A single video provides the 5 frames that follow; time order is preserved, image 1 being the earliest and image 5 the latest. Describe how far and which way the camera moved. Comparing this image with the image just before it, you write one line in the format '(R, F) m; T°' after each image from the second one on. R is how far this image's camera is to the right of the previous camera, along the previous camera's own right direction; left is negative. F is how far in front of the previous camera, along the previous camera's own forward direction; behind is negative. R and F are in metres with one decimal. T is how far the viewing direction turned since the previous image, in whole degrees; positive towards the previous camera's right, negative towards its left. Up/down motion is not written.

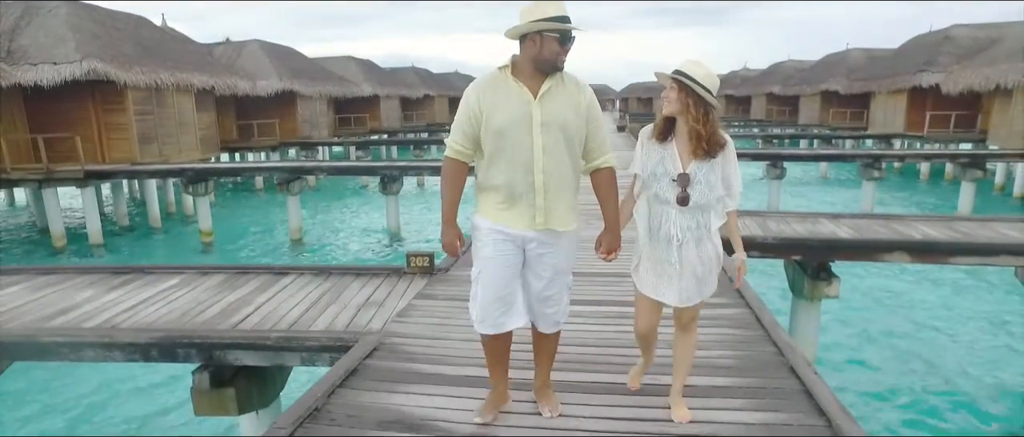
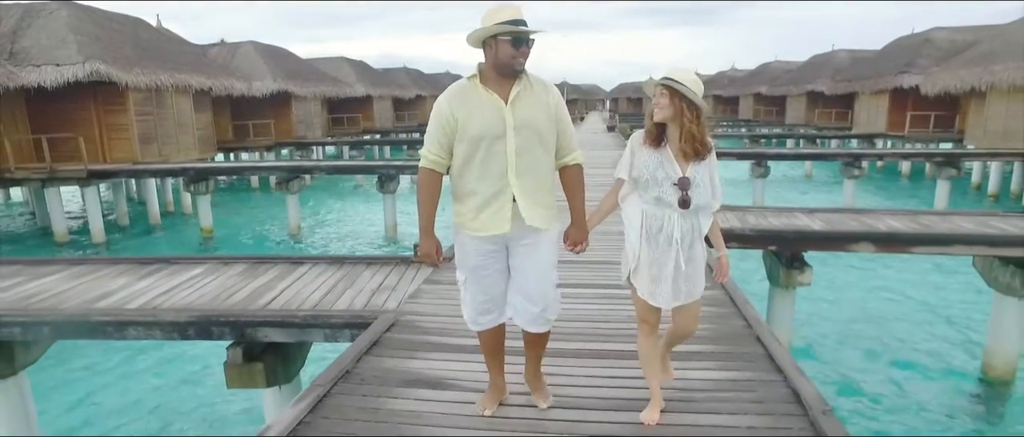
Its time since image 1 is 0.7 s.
(-0.1, -0.4) m; +1°
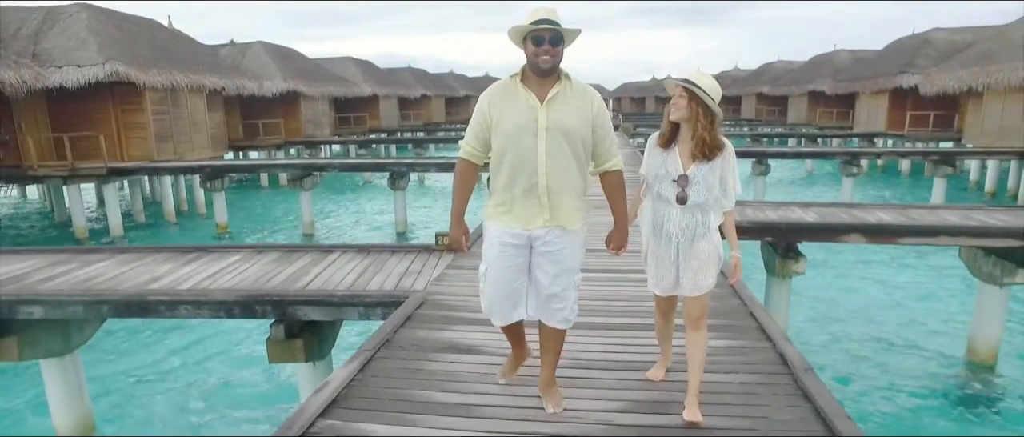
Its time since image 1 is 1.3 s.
(-0.1, -0.4) m; 0°
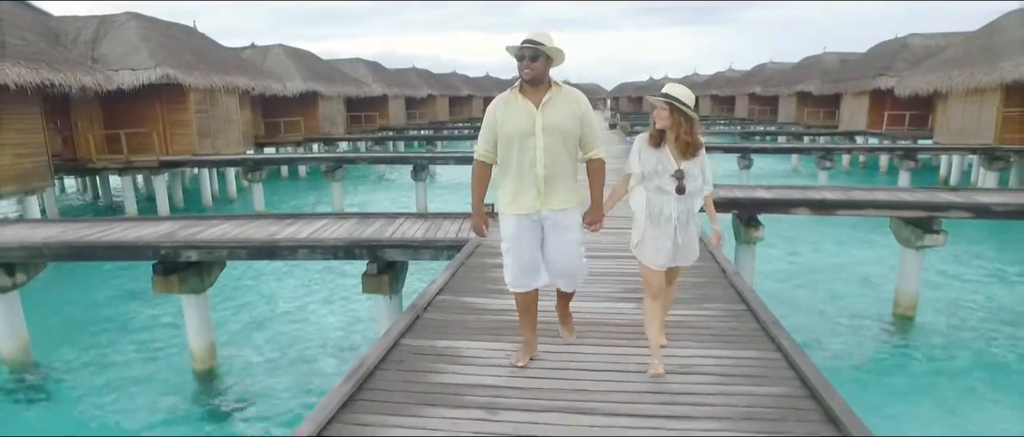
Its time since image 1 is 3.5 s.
(-0.3, -1.6) m; 0°
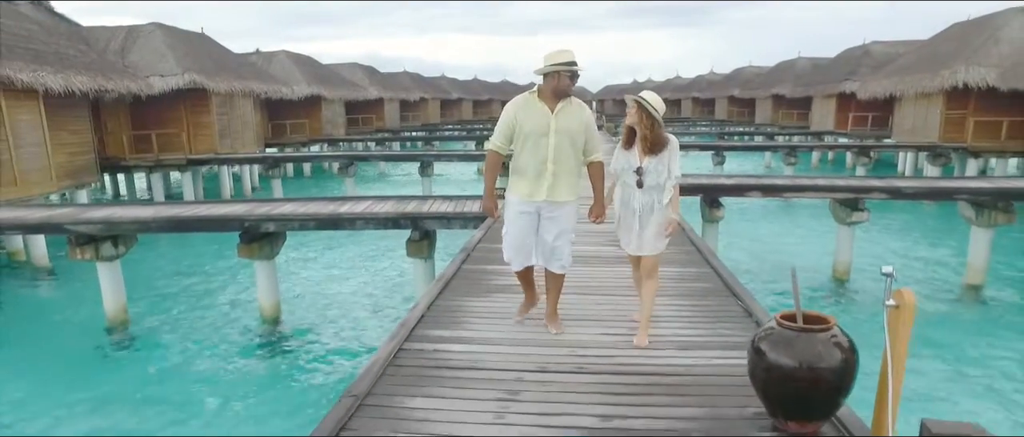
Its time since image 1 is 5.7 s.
(-0.3, -1.6) m; +1°
